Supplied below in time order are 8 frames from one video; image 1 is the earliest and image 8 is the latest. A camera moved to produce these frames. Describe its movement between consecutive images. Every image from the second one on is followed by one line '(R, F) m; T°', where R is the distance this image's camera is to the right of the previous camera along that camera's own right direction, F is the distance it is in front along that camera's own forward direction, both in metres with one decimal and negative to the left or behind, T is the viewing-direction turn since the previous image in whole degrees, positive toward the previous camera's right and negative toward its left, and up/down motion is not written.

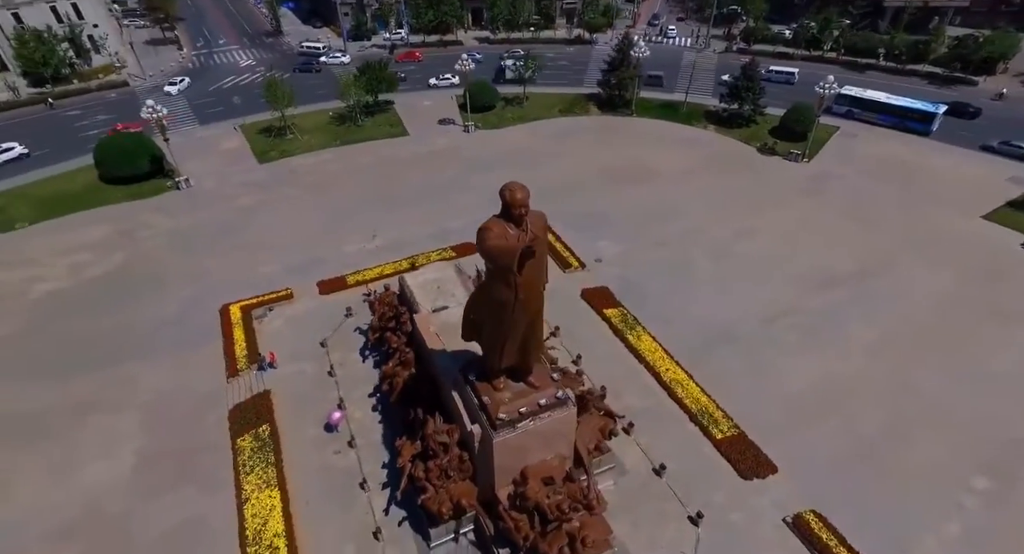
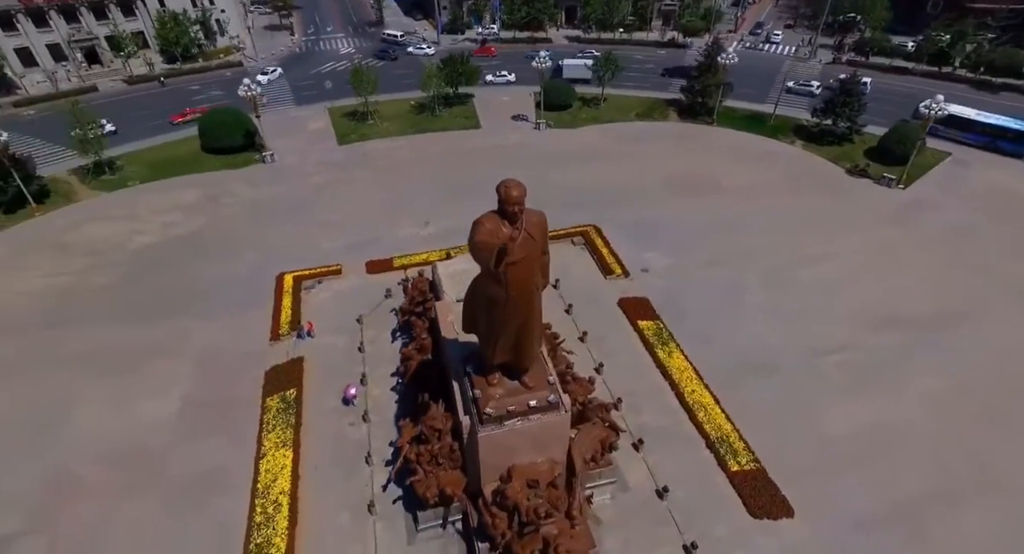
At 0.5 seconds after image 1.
(+1.5, +0.1) m; -8°
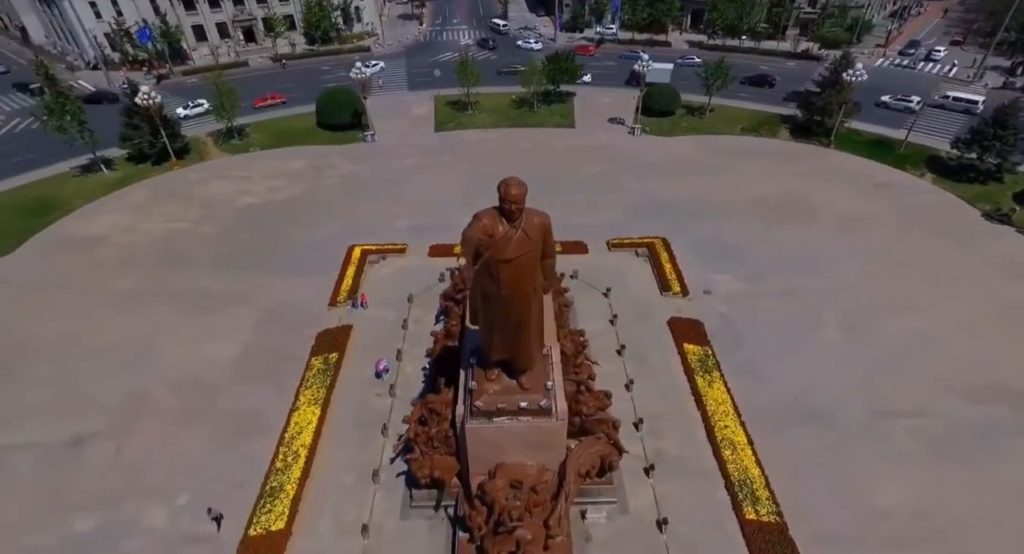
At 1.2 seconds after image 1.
(+1.8, +0.2) m; -11°
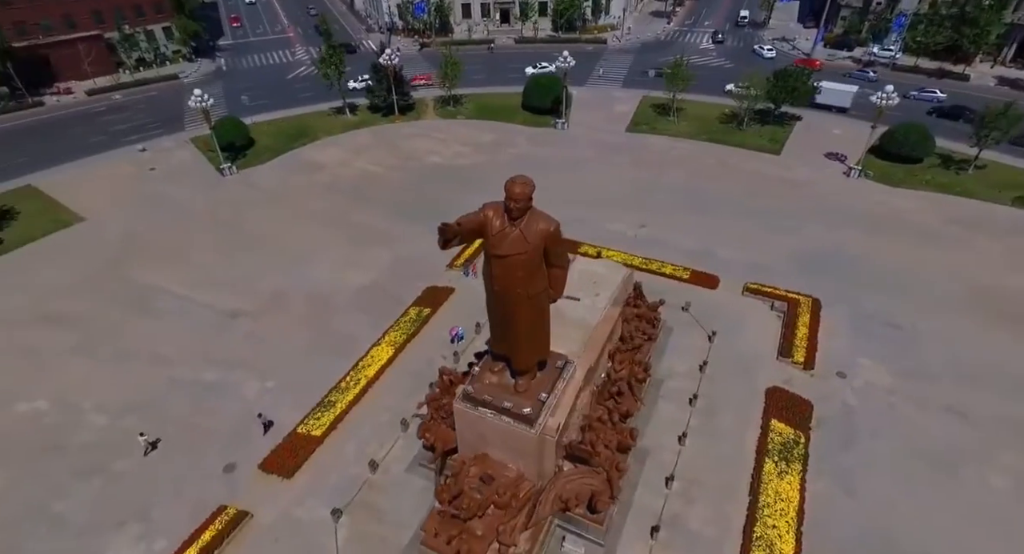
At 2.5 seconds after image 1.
(+3.3, +0.7) m; -21°
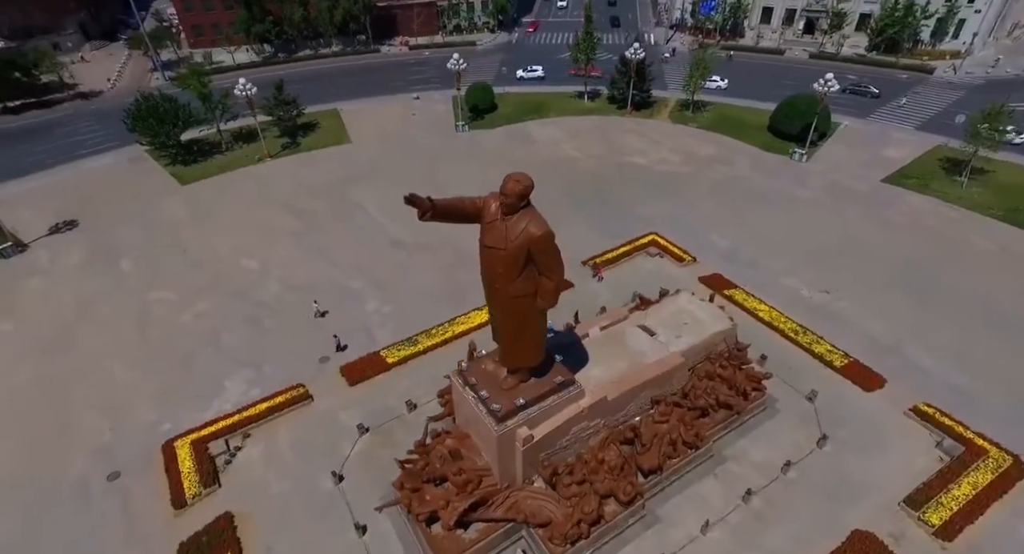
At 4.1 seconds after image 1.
(+4.0, +1.0) m; -25°
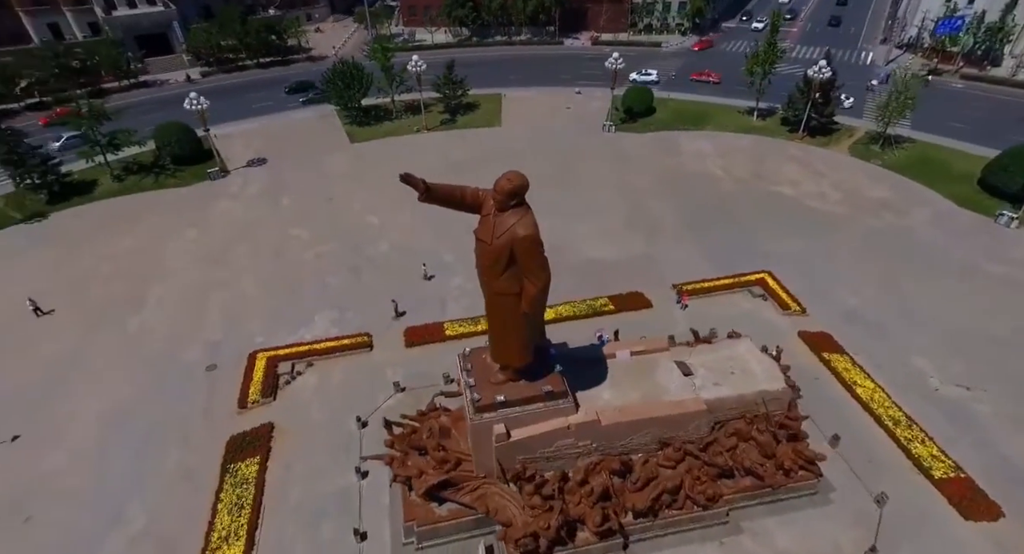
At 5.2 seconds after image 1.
(+2.8, +0.4) m; -17°
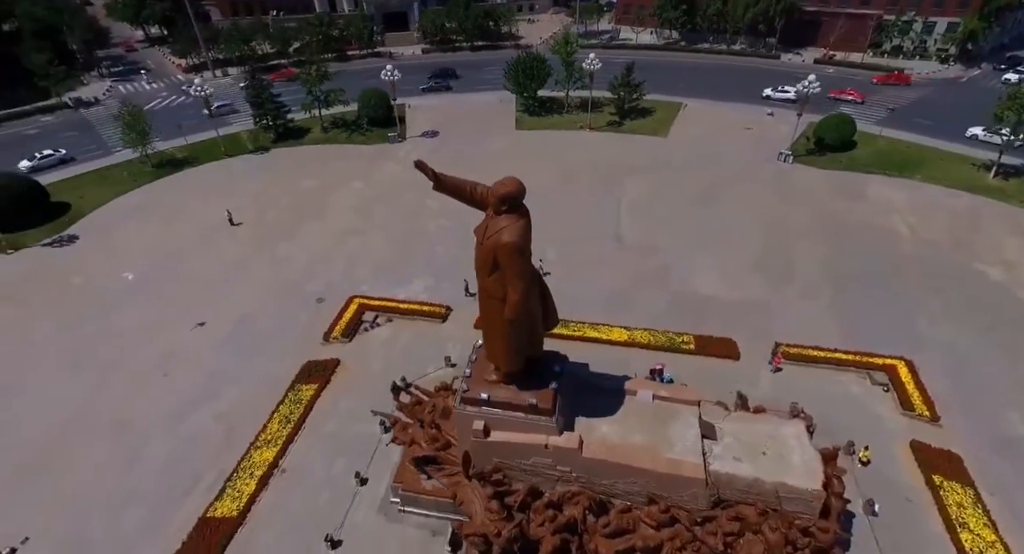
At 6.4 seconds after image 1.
(+3.0, +0.5) m; -18°
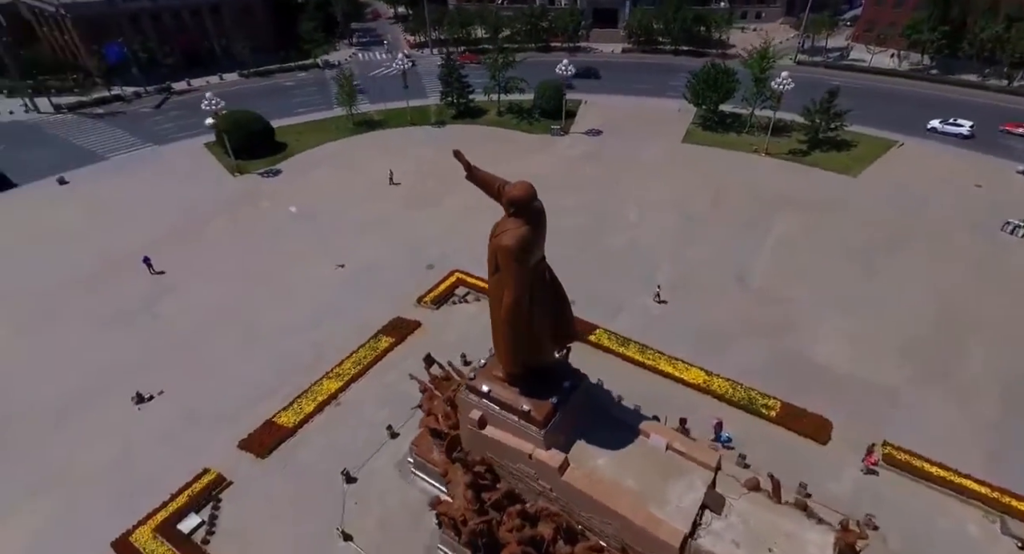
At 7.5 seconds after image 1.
(+2.7, +0.4) m; -18°
